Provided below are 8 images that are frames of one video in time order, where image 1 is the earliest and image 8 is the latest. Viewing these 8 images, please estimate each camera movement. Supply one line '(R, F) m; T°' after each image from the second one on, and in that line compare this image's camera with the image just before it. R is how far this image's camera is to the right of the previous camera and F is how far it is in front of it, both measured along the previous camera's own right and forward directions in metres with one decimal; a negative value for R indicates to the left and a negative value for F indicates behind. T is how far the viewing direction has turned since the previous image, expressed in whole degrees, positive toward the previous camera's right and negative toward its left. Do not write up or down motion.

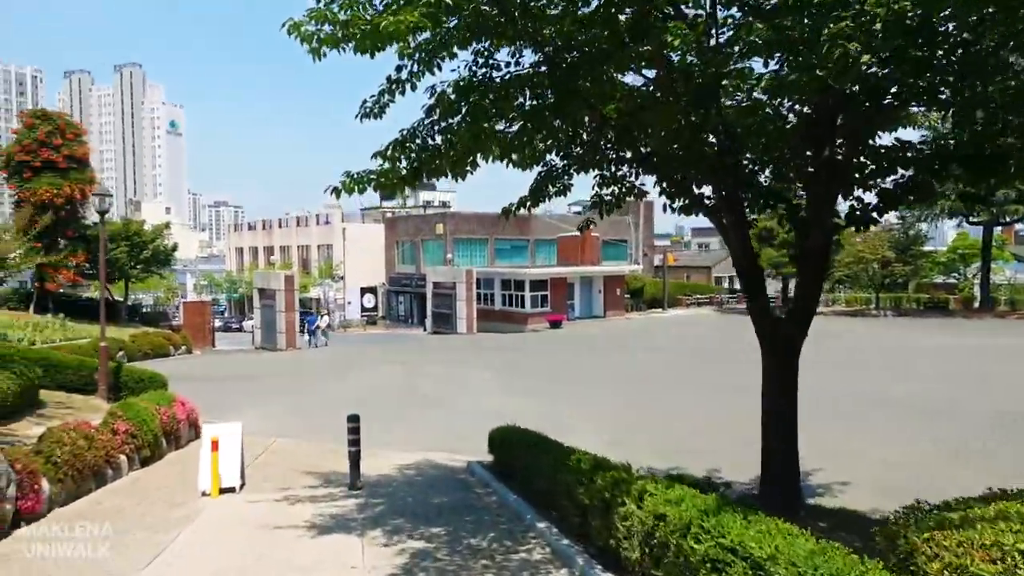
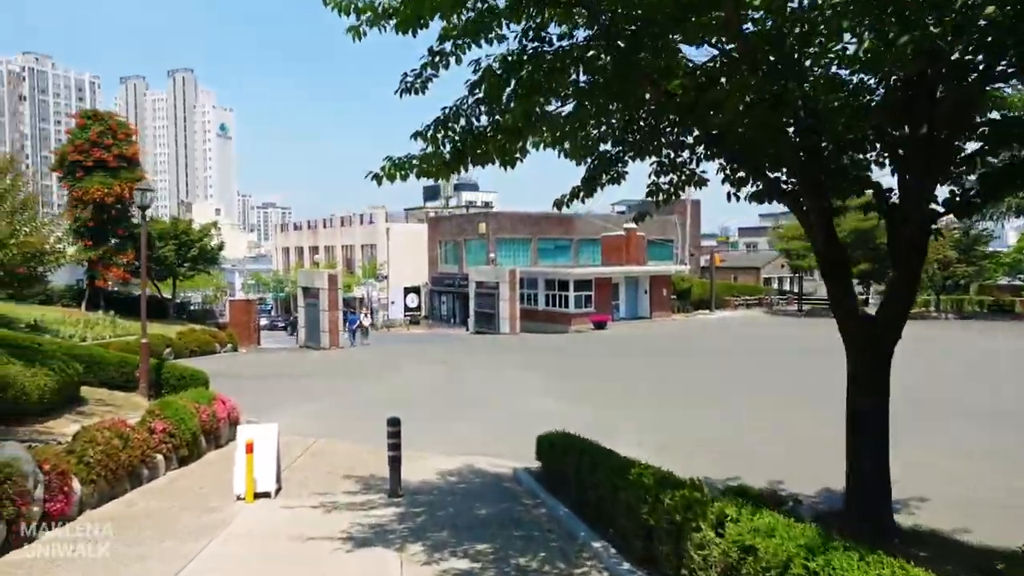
(-0.1, +0.5) m; -3°
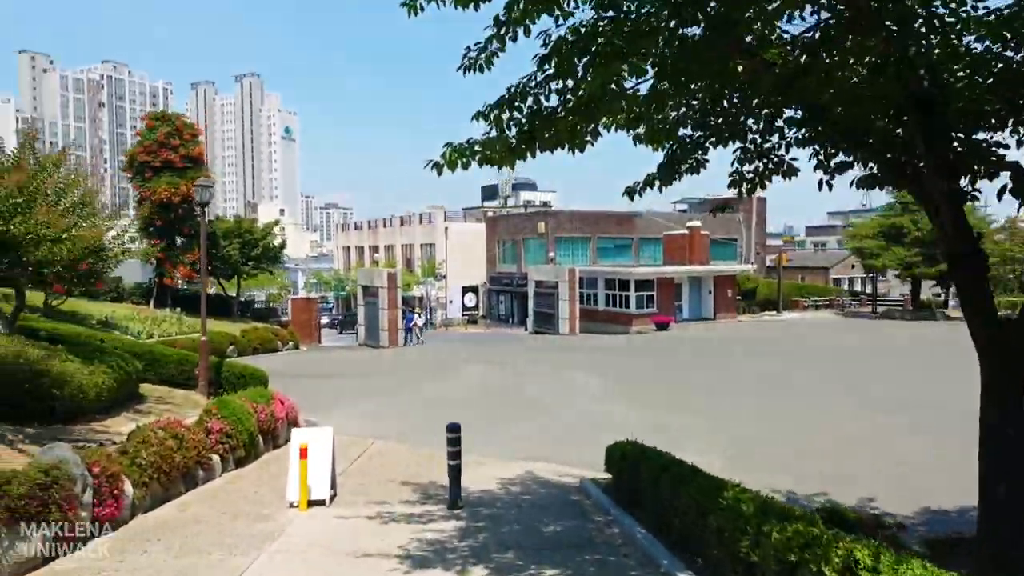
(-0.1, +0.6) m; -5°
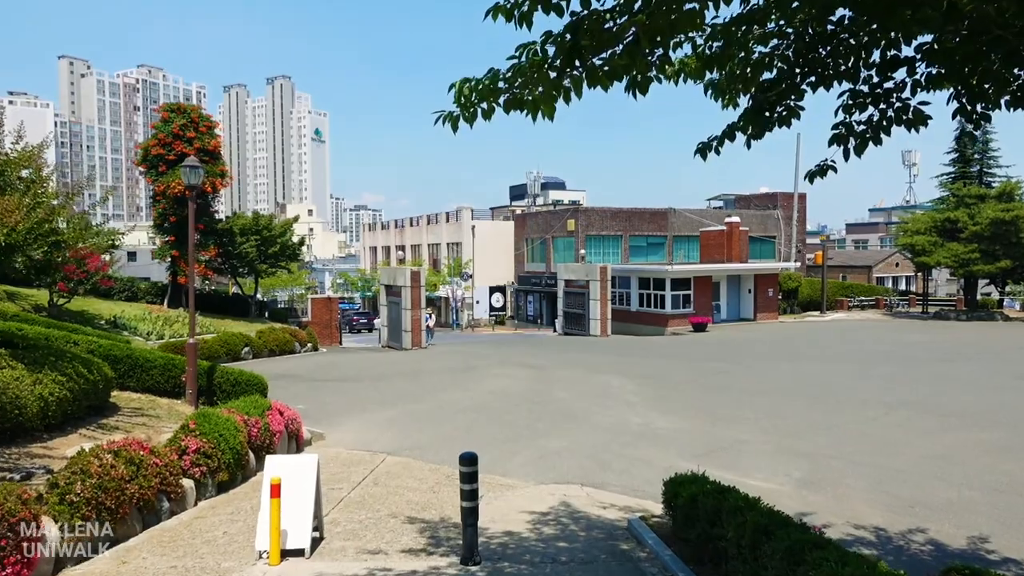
(0.0, +1.7) m; -2°
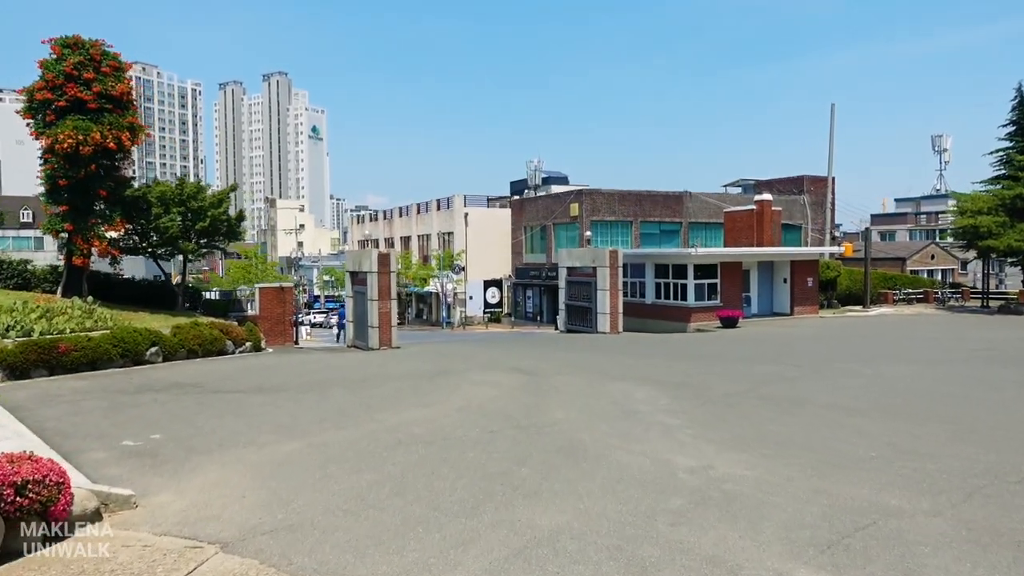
(+0.5, +6.0) m; 0°
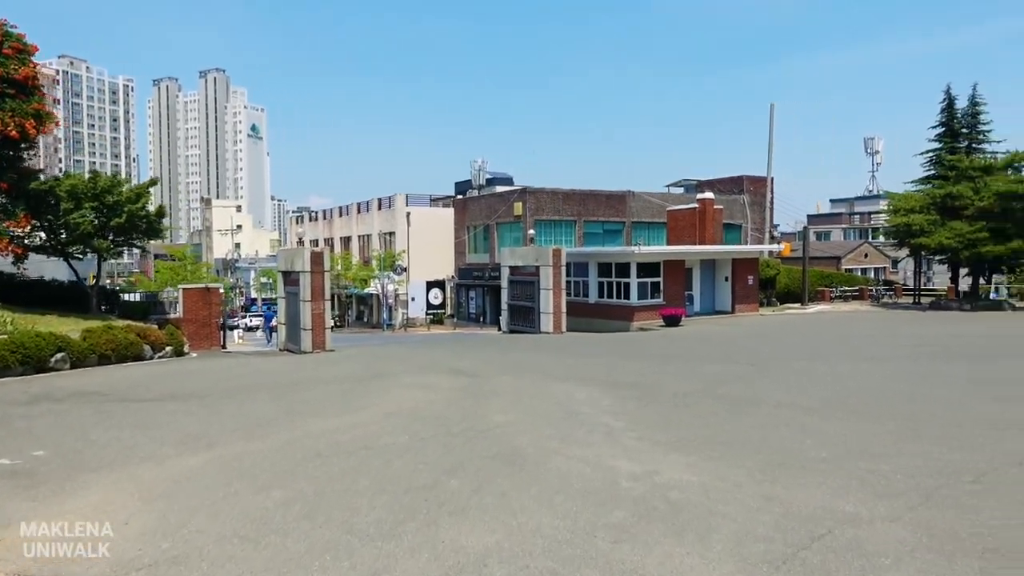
(+0.2, +0.8) m; +4°
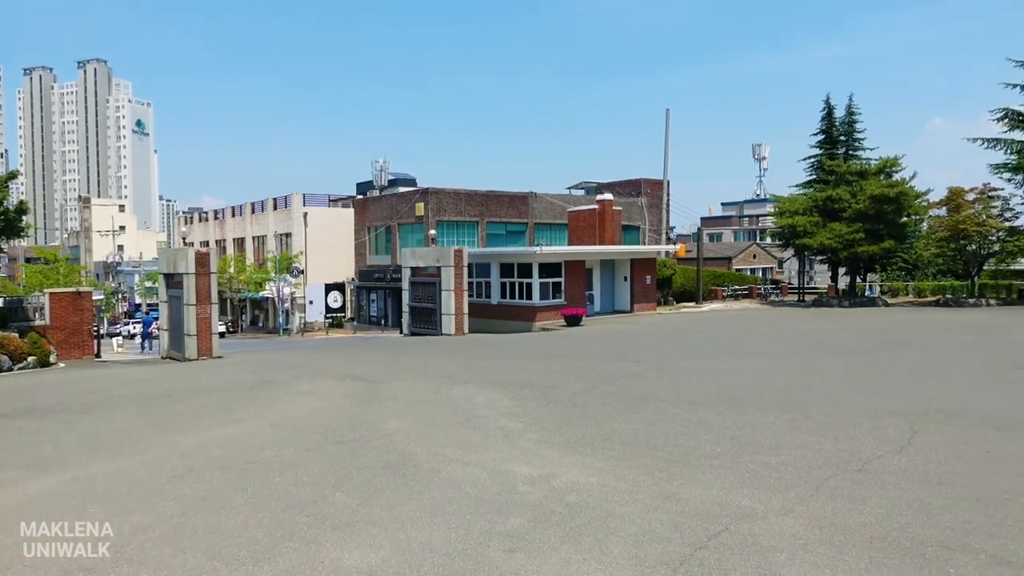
(+0.2, +0.4) m; +8°
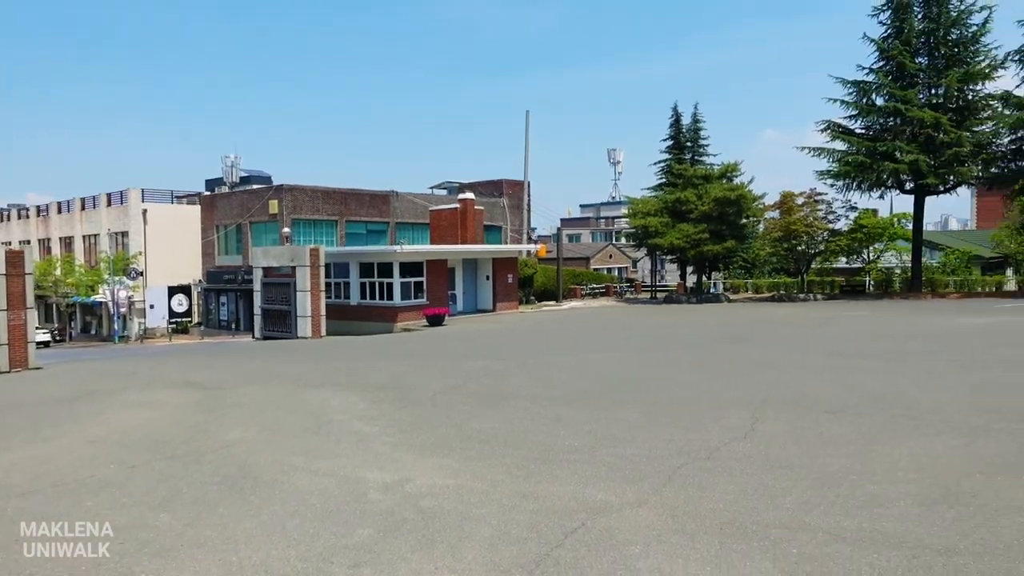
(+0.1, +0.3) m; +11°
